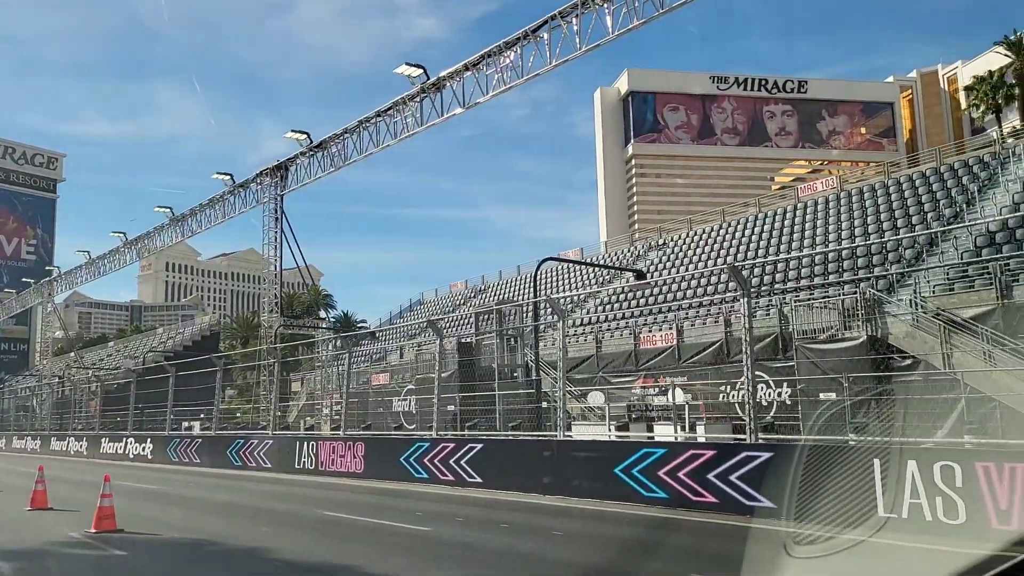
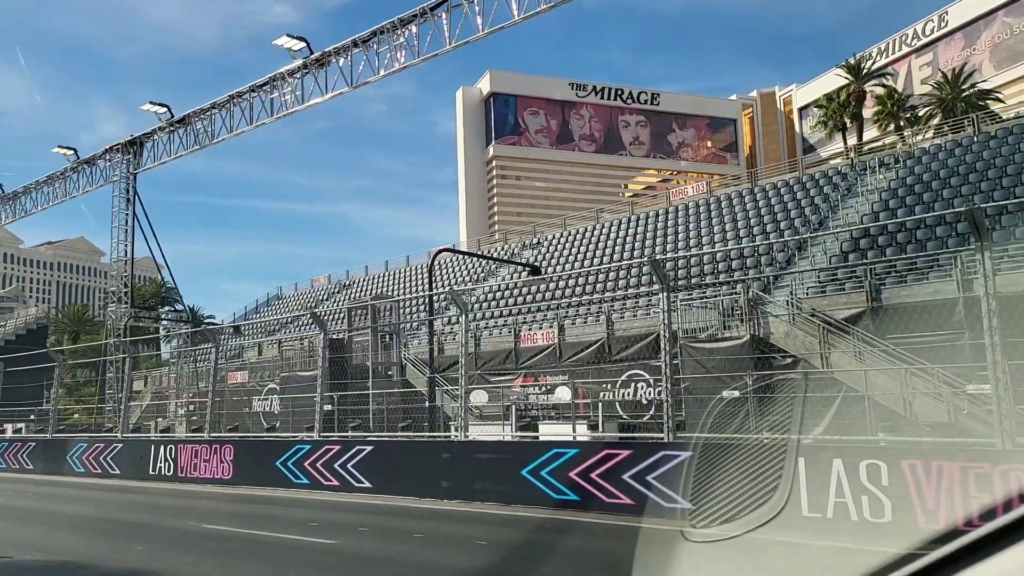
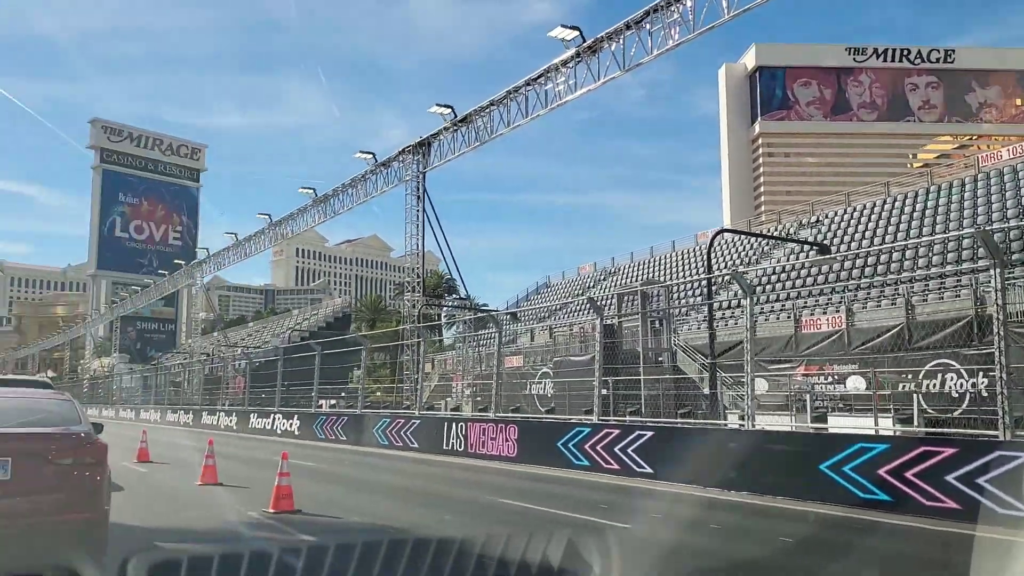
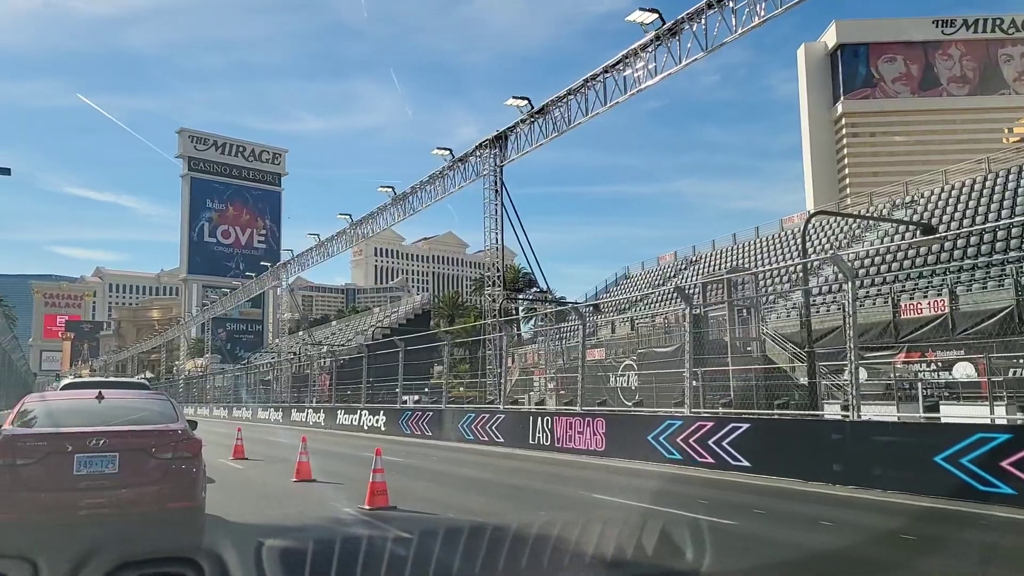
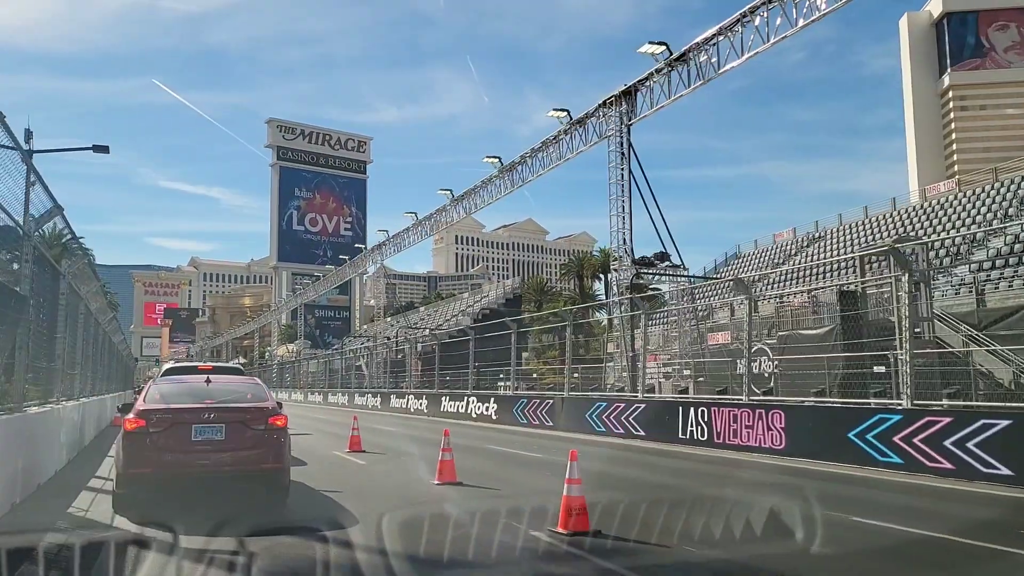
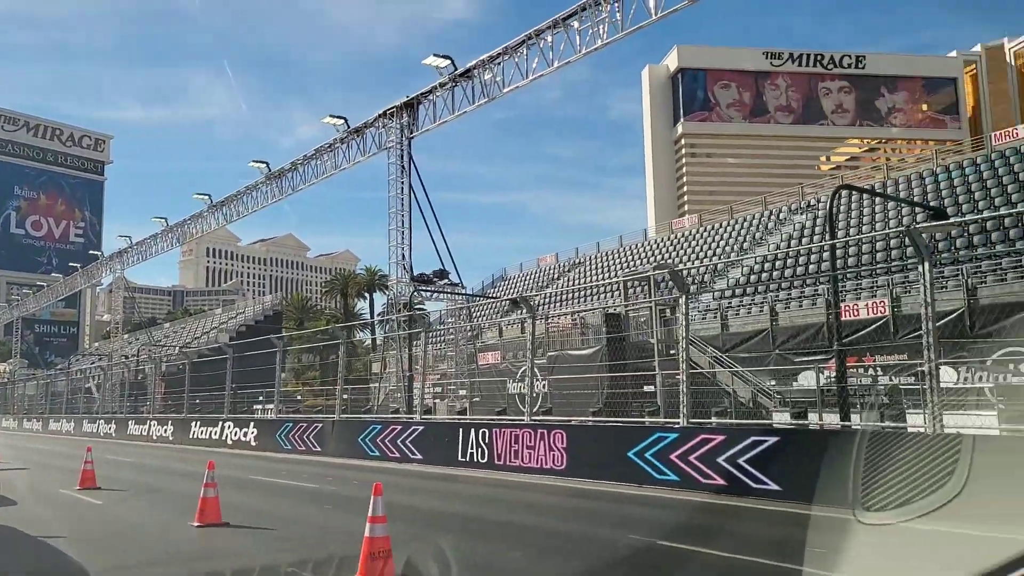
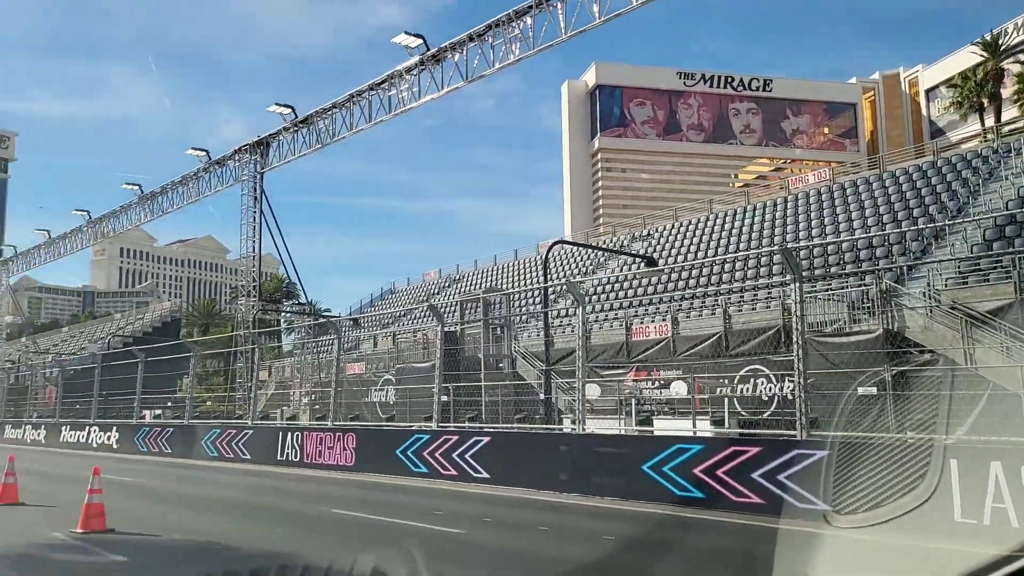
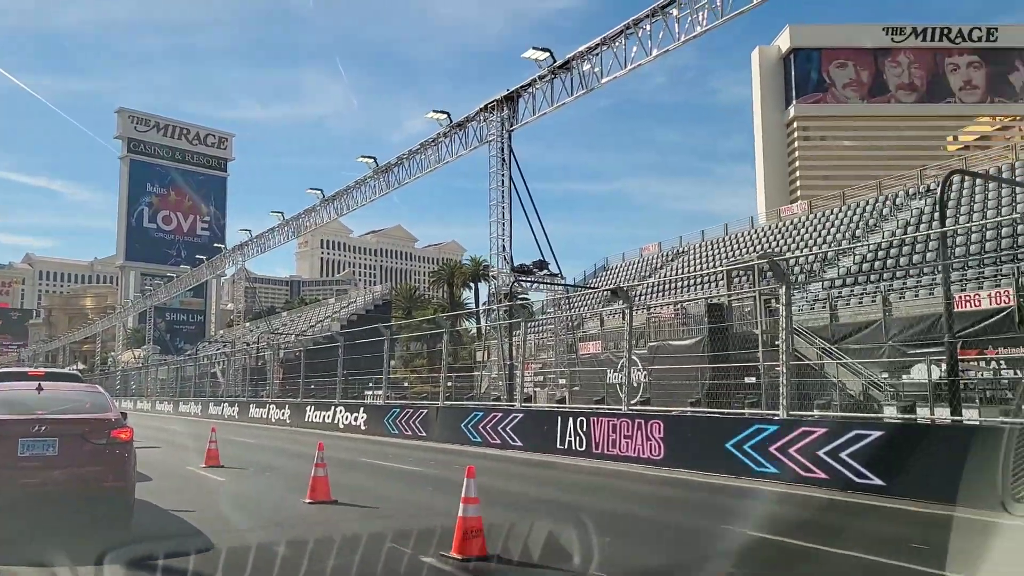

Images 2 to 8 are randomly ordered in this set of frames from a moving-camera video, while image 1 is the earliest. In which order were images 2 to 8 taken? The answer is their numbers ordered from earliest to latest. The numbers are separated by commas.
2, 7, 3, 4, 5, 8, 6
